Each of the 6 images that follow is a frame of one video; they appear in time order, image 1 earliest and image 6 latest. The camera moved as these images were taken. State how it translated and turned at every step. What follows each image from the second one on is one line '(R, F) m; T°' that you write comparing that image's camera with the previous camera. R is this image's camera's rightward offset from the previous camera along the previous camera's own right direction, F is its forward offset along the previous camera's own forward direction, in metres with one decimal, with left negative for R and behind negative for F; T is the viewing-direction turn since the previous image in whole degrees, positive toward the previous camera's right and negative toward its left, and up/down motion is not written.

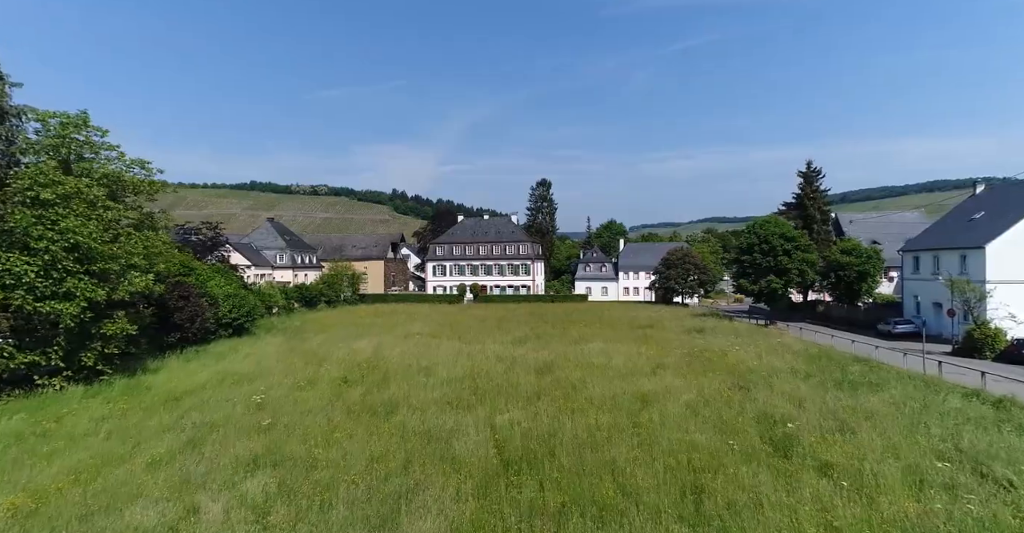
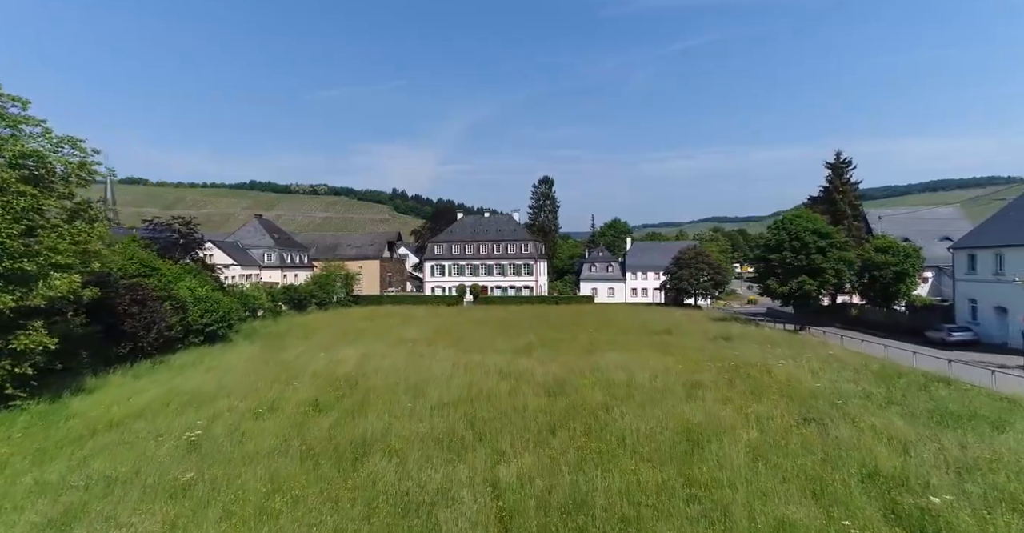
(-0.1, +2.9) m; 0°
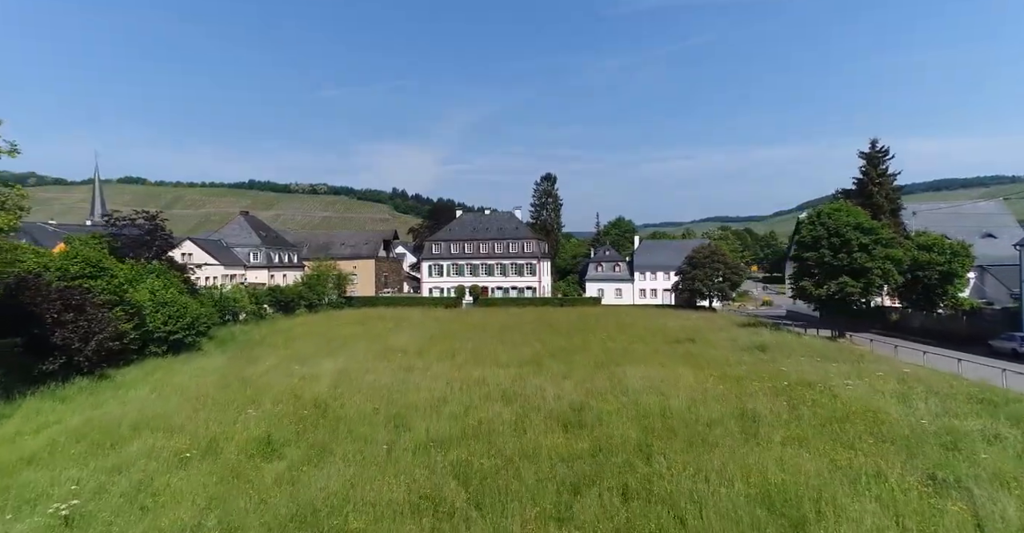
(-0.1, +3.0) m; 0°
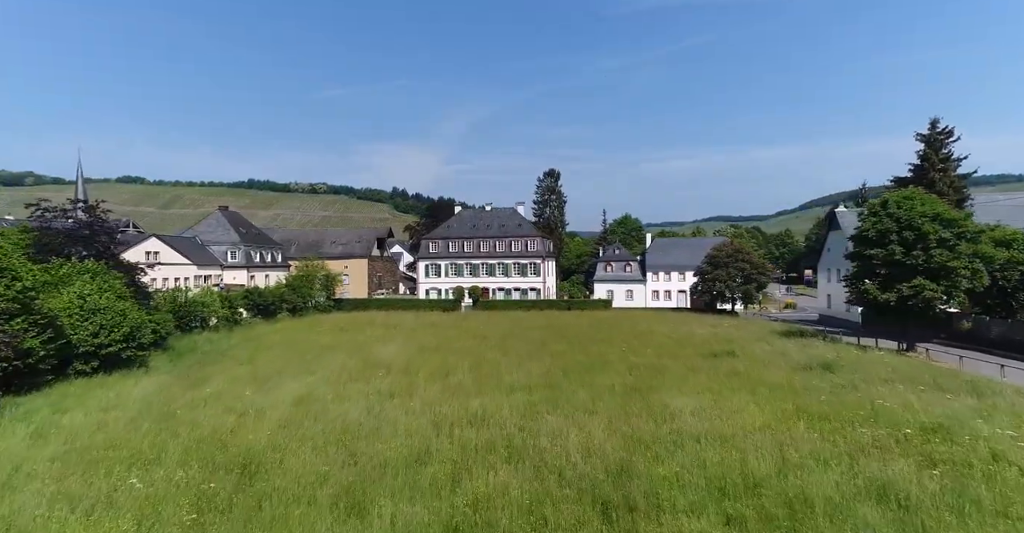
(-0.2, +4.0) m; 0°
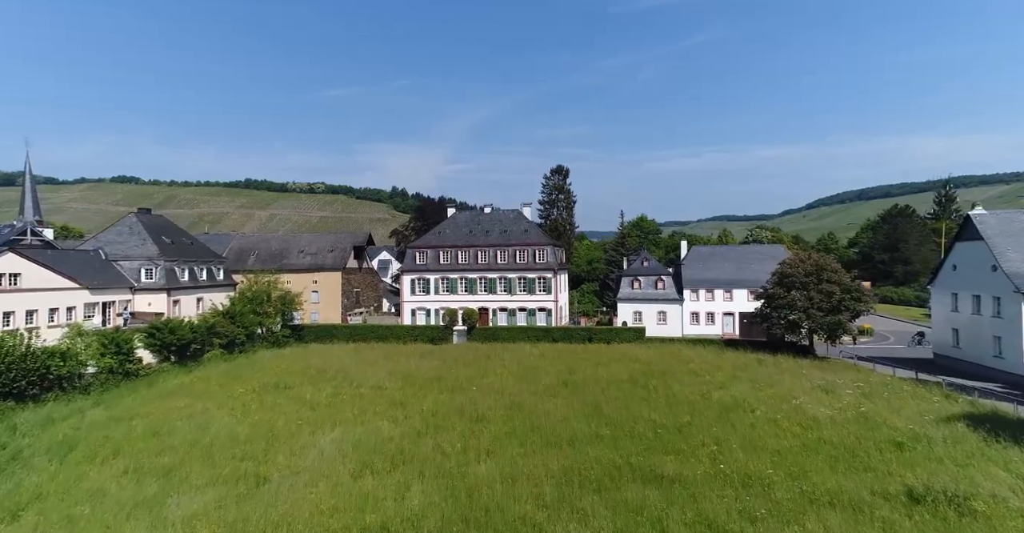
(-0.2, +10.2) m; 0°
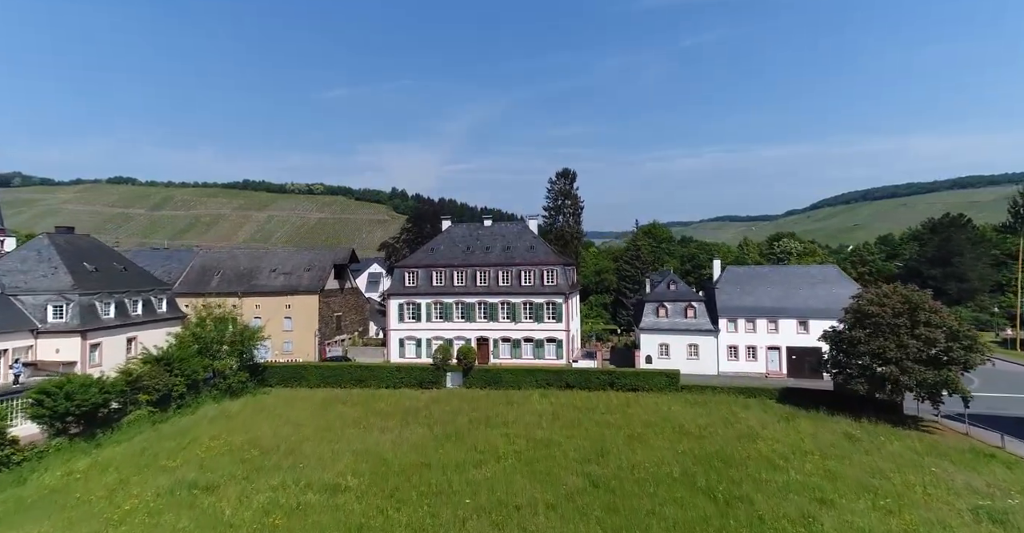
(-0.2, +6.7) m; 0°
